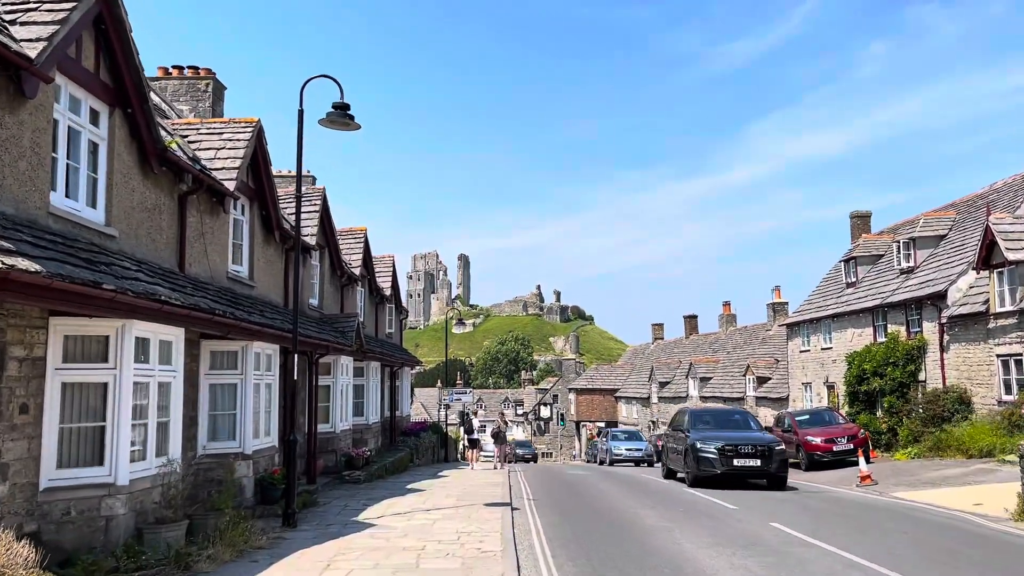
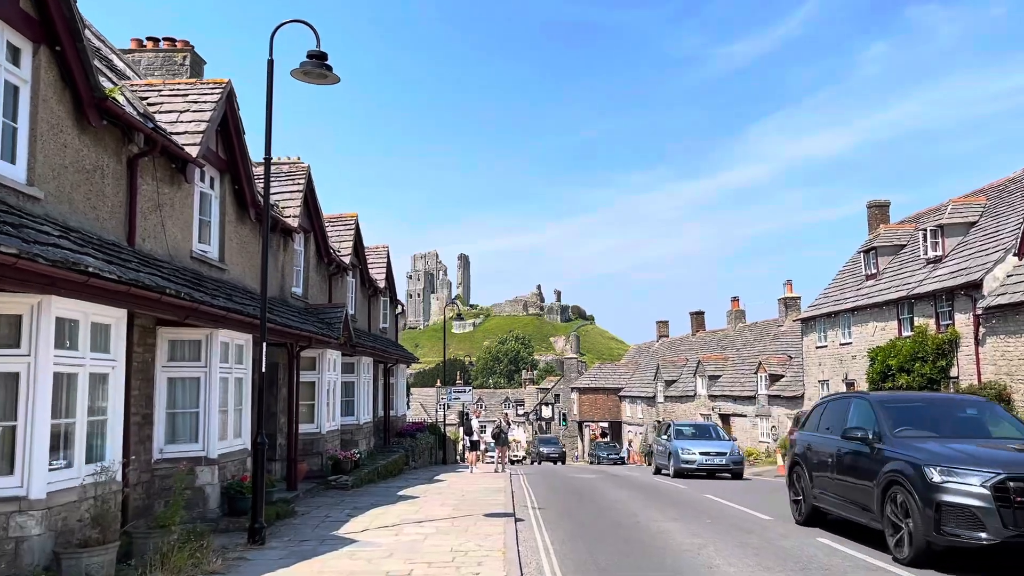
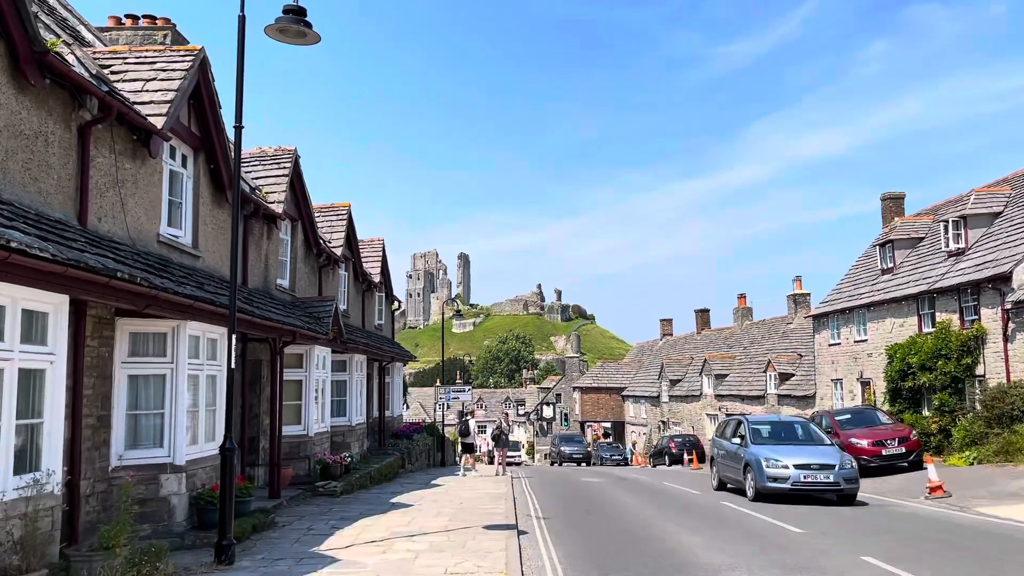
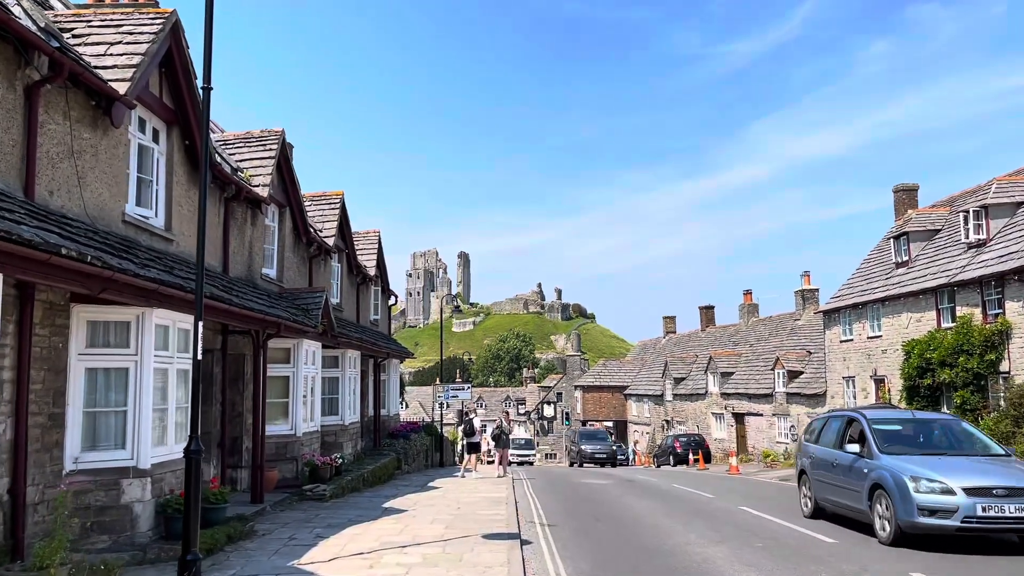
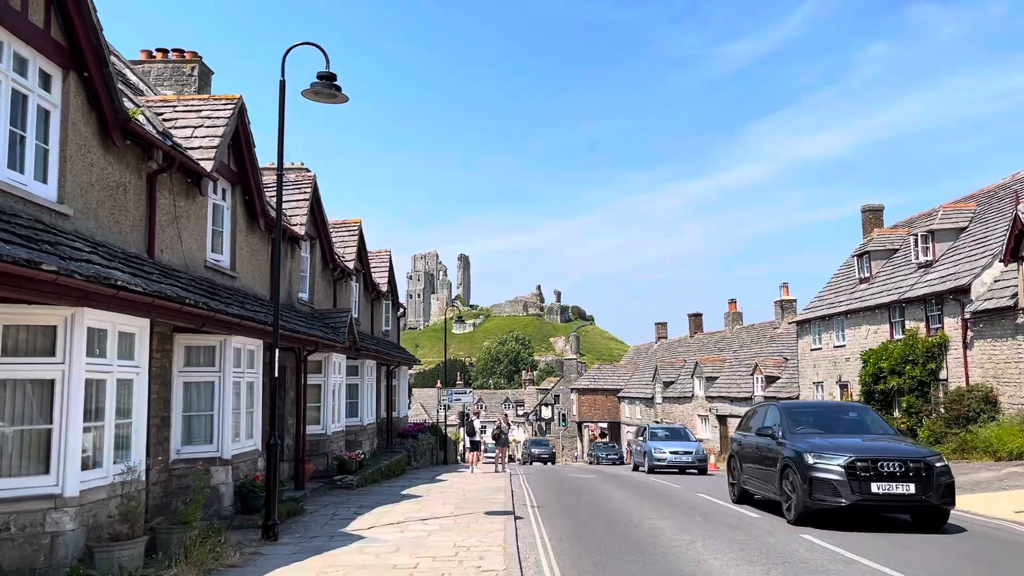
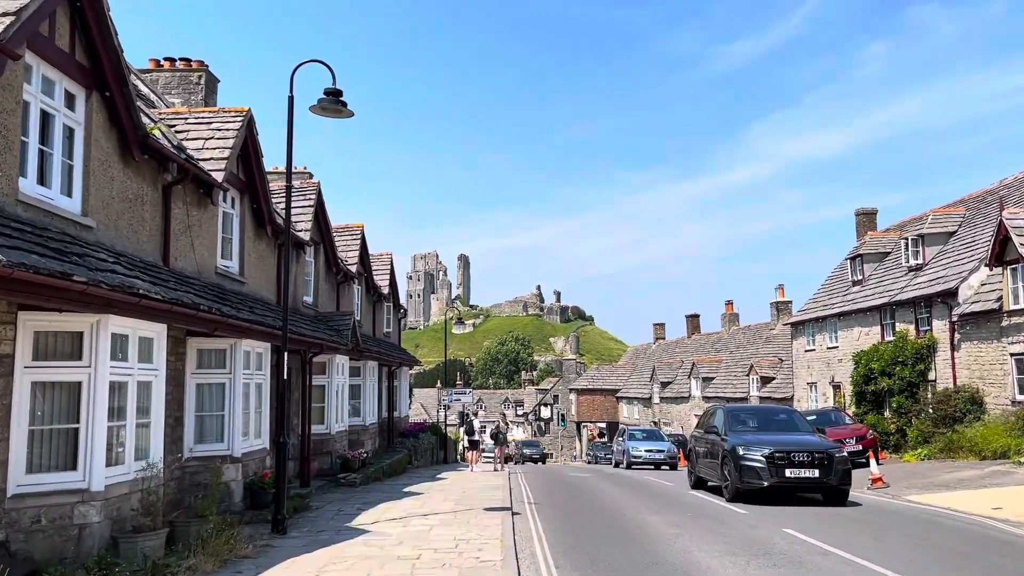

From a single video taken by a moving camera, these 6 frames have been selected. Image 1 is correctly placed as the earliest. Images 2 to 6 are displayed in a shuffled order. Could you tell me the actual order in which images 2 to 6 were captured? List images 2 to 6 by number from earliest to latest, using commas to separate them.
6, 5, 2, 3, 4
